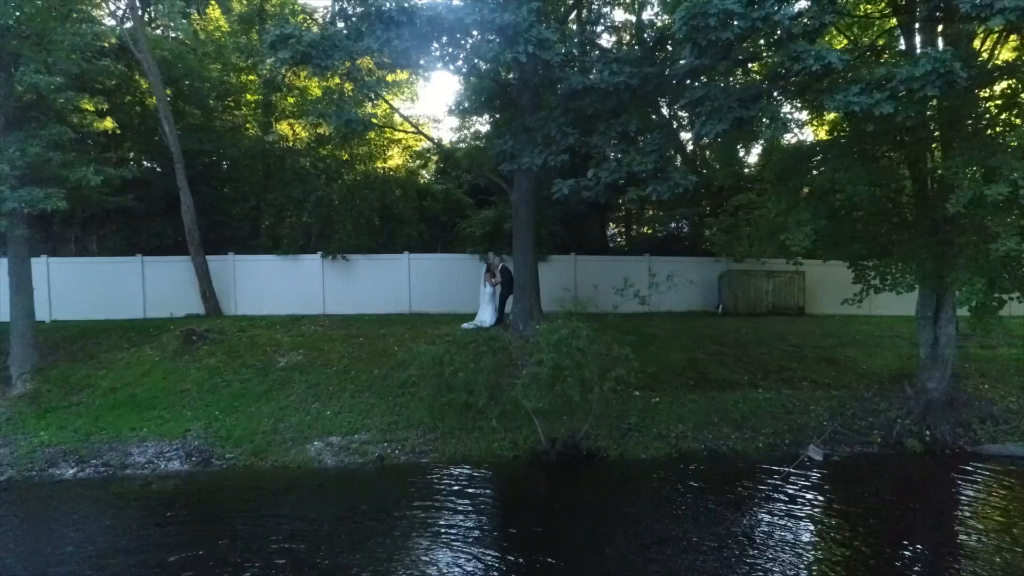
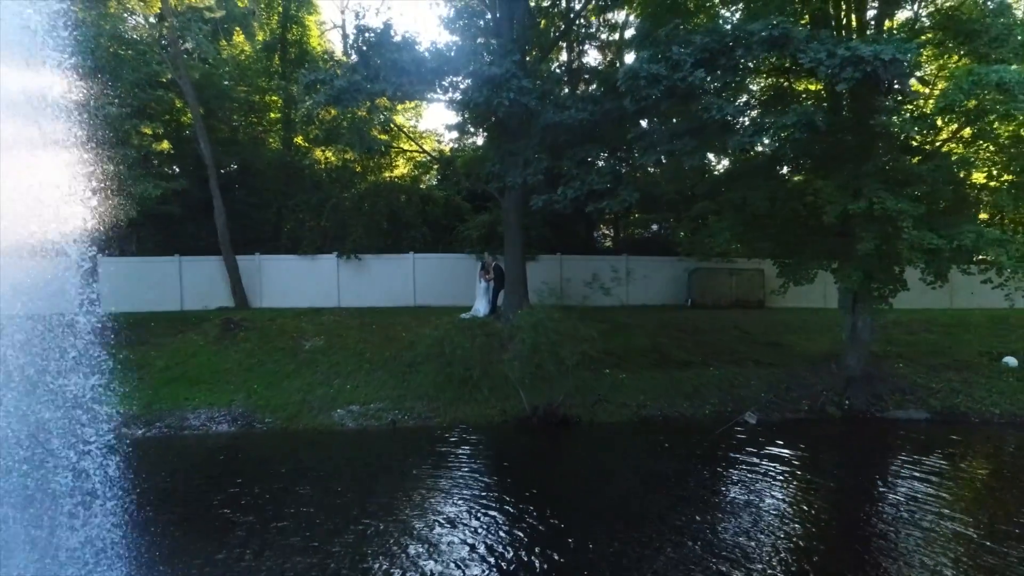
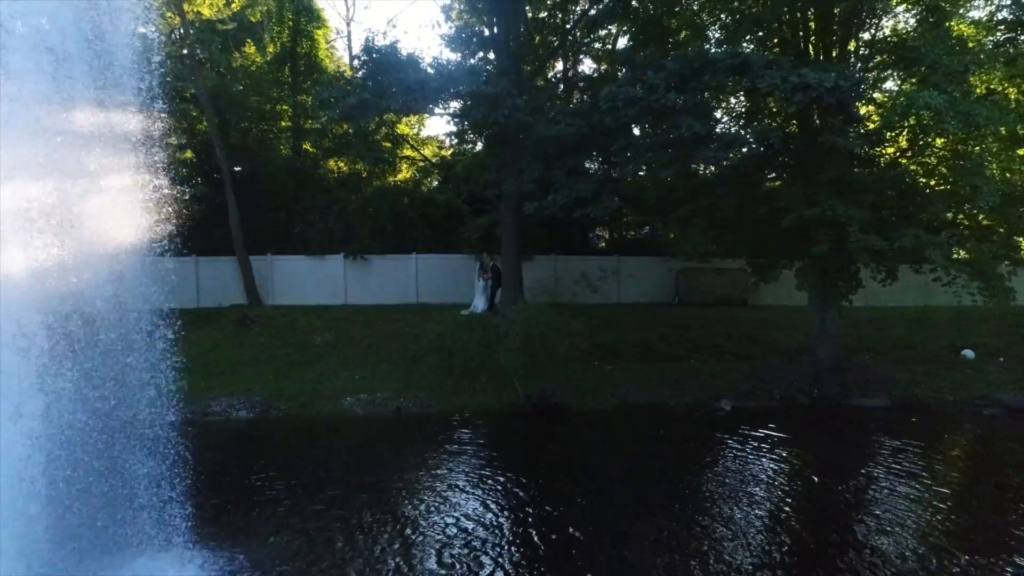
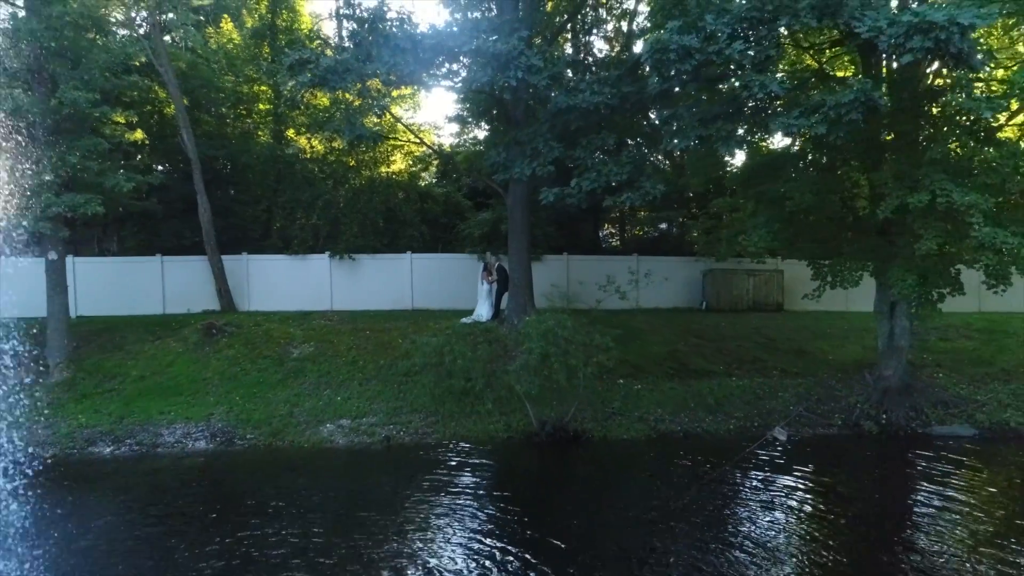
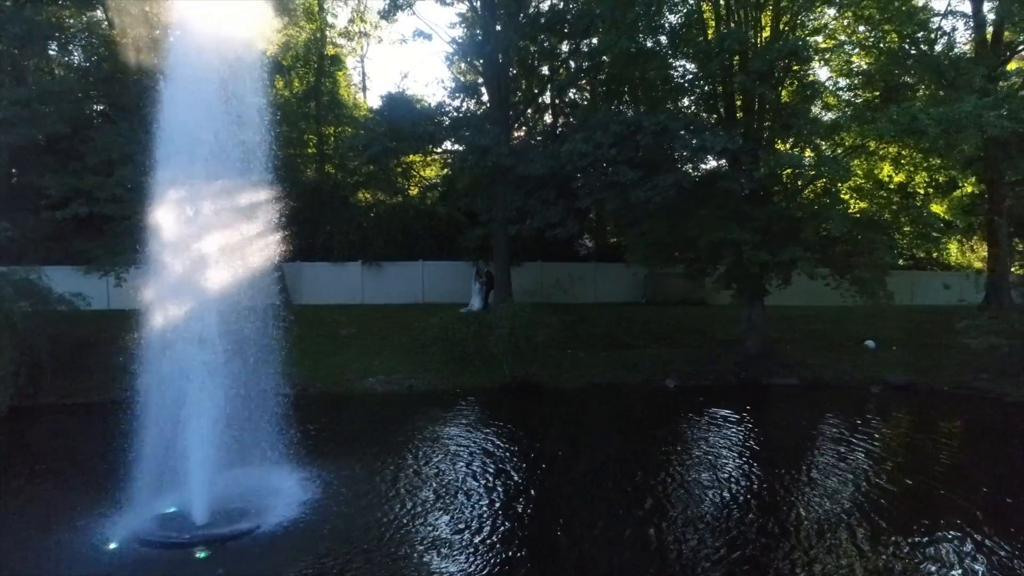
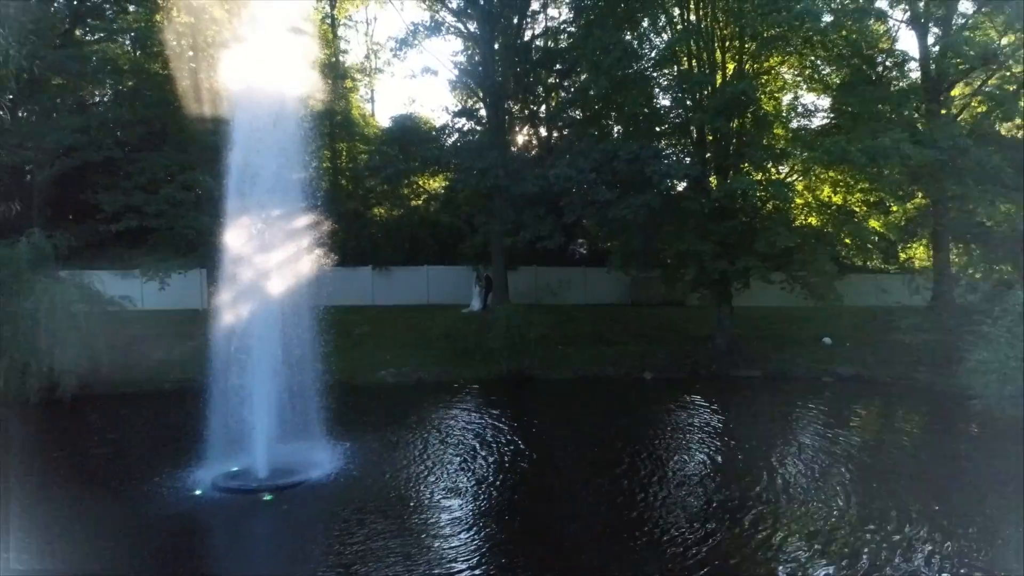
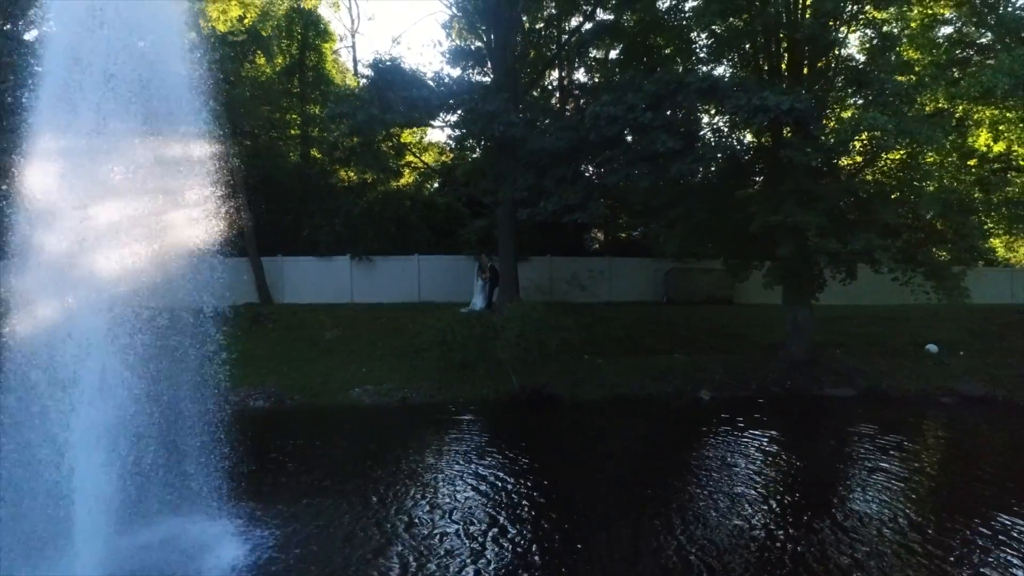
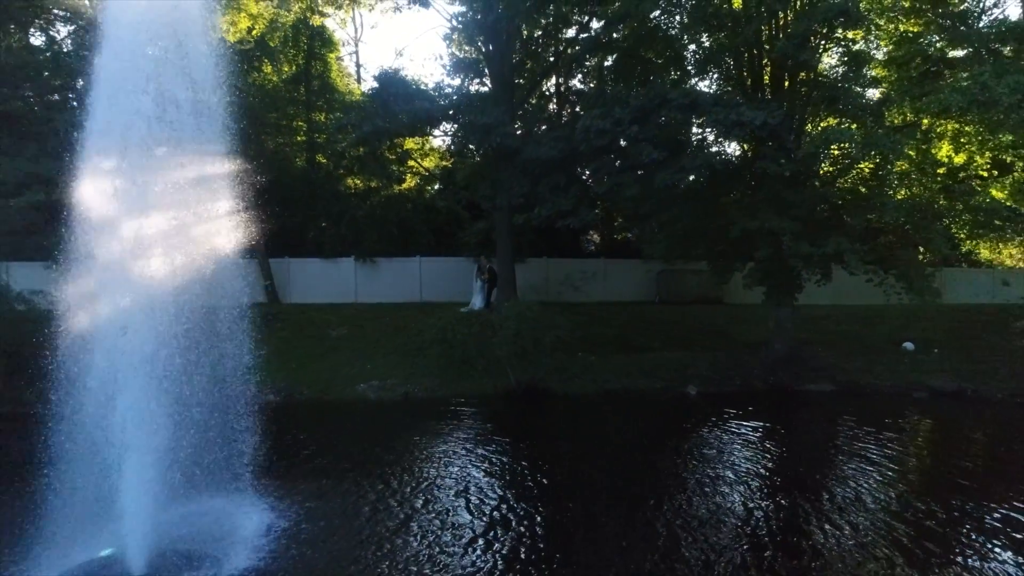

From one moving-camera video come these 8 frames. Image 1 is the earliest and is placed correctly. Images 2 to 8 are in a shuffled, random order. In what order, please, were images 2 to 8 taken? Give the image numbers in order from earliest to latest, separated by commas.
4, 2, 3, 7, 8, 5, 6
